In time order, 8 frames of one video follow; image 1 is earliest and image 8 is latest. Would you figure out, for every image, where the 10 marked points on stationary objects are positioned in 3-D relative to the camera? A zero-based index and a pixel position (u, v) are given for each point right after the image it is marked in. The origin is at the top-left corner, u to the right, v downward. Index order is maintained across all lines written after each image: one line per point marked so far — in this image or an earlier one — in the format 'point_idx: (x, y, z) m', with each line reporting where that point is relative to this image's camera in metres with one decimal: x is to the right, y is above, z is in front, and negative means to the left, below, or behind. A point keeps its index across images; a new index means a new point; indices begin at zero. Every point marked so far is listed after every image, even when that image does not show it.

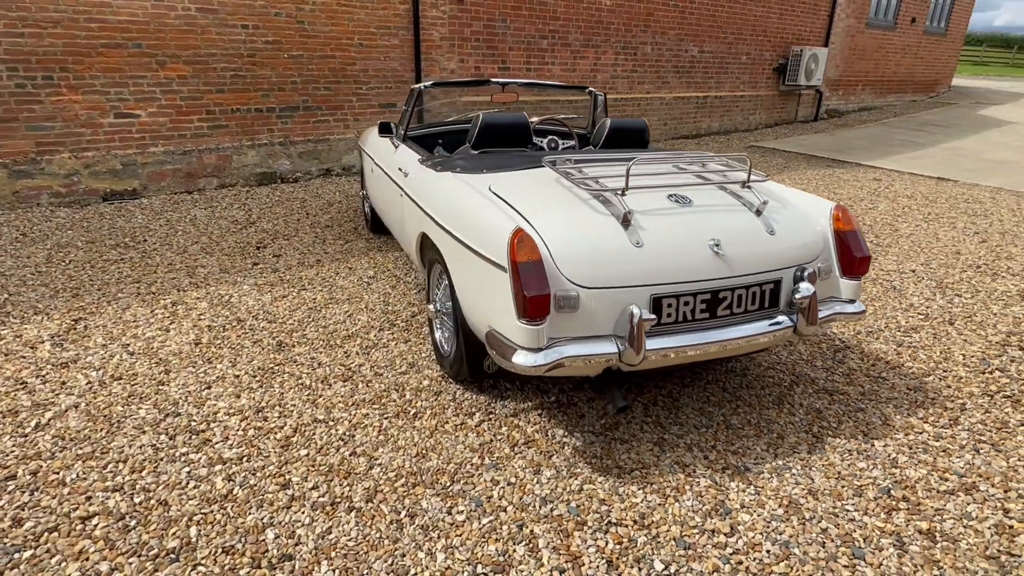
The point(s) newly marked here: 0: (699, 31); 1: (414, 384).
0: (+3.6, +5.0, +11.4) m
1: (-0.5, -0.5, +3.0) m
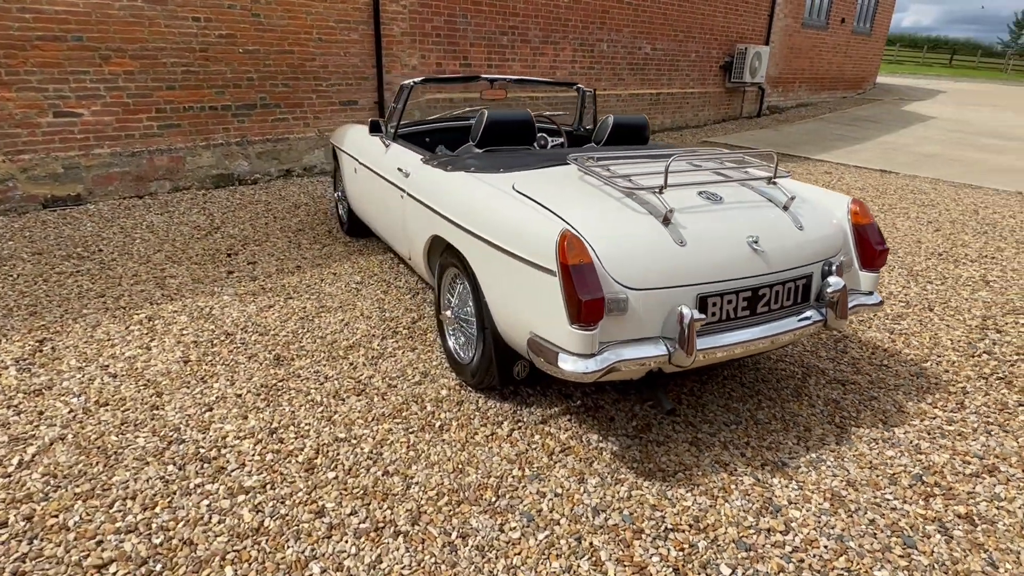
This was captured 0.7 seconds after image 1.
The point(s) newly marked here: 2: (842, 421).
0: (+2.7, +5.1, +11.5) m
1: (-0.4, -0.5, +2.8) m
2: (+1.6, -0.6, +2.8) m
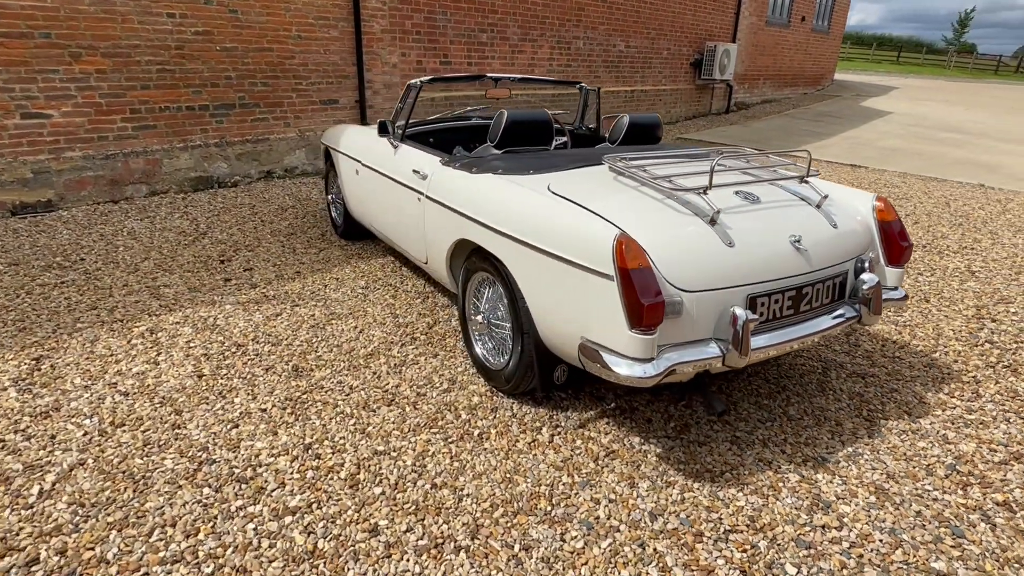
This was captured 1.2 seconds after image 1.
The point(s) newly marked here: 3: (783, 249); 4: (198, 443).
0: (+2.3, +5.2, +11.6) m
1: (-0.2, -0.5, +2.8) m
2: (+1.7, -0.6, +2.8) m
3: (+1.1, +0.1, +2.3) m
4: (-1.3, -0.6, +2.4) m
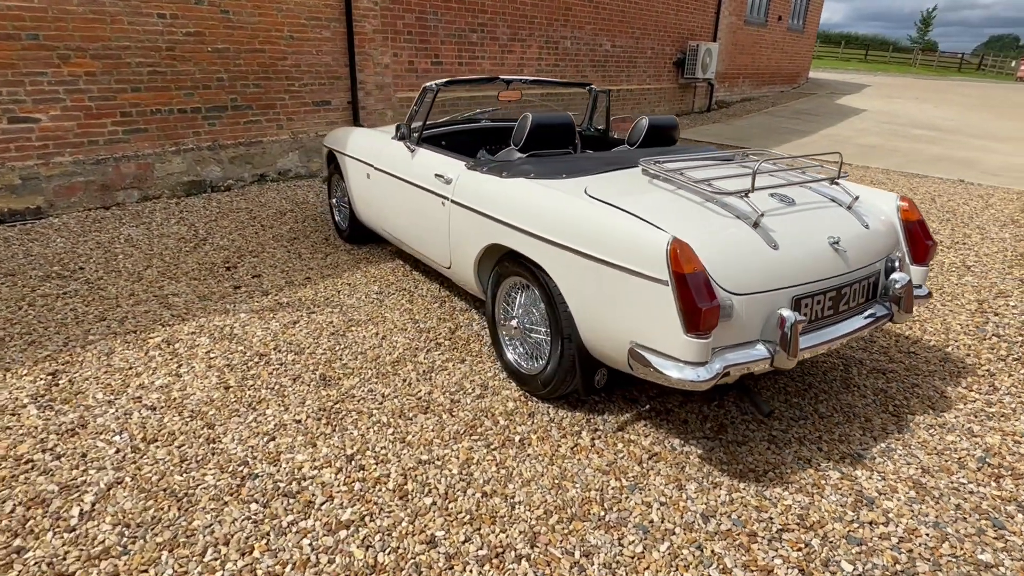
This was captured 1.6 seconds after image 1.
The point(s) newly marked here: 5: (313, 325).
0: (+2.0, +5.2, +11.7) m
1: (-0.1, -0.6, +2.8) m
2: (+1.9, -0.6, +2.9) m
3: (+1.2, +0.1, +2.3) m
4: (-1.1, -0.7, +2.4) m
5: (-1.2, -0.2, +3.5) m
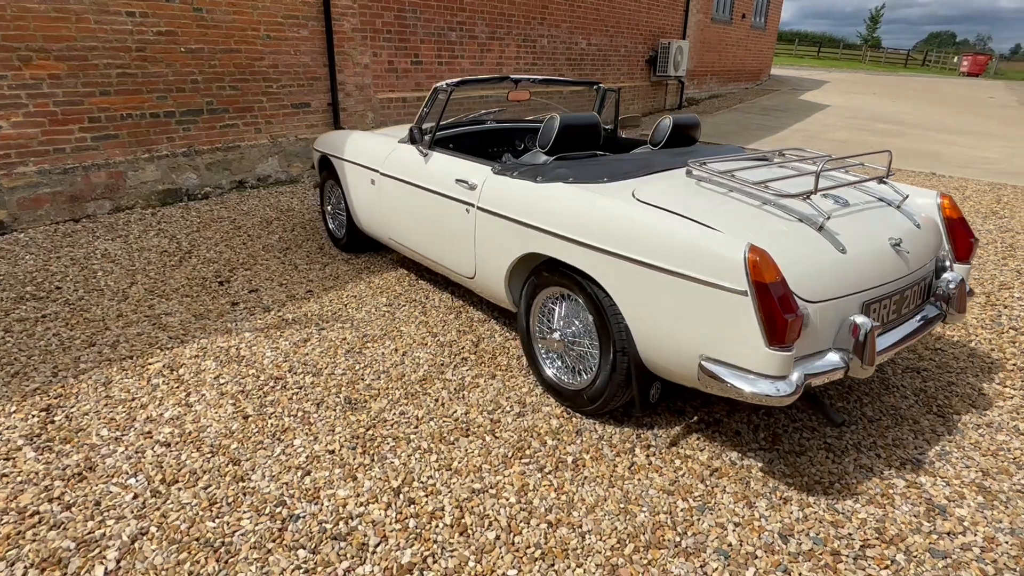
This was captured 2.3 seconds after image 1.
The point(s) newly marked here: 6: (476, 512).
0: (+1.5, +5.2, +11.6) m
1: (+0.1, -0.6, +2.6) m
2: (+2.1, -0.6, +2.8) m
3: (+1.4, +0.1, +2.2) m
4: (-0.9, -0.8, +2.1) m
5: (-1.0, -0.3, +3.3) m
6: (-0.1, -0.8, +2.1) m
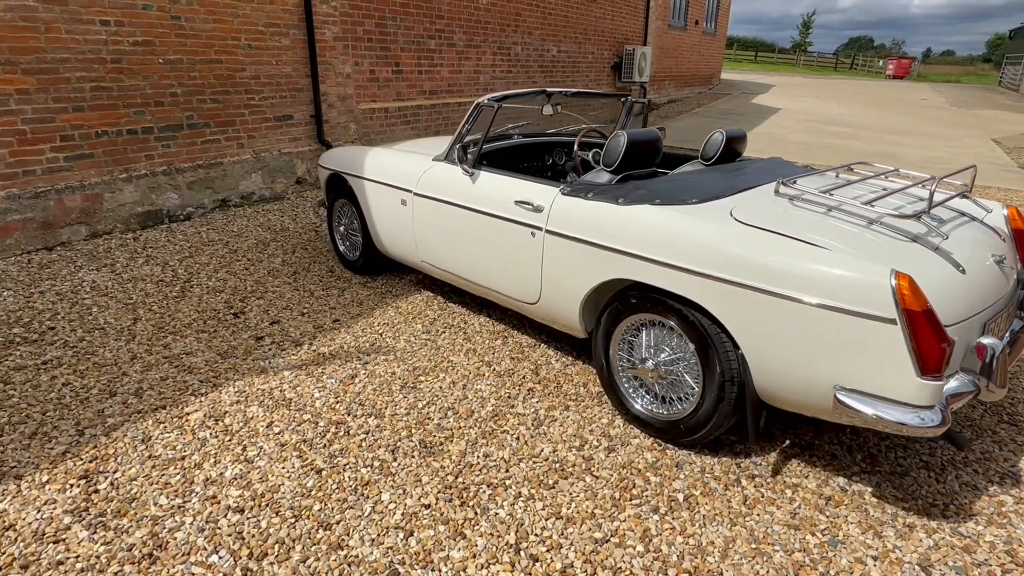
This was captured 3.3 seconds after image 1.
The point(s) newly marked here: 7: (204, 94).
0: (+0.9, +5.1, +11.6) m
1: (+0.5, -0.7, +2.5) m
2: (+2.4, -0.6, +2.9) m
3: (+1.8, +0.1, +2.2) m
4: (-0.4, -0.9, +1.9) m
5: (-0.7, -0.5, +3.1) m
6: (+0.3, -0.9, +2.0) m
7: (-3.1, +1.9, +5.8) m
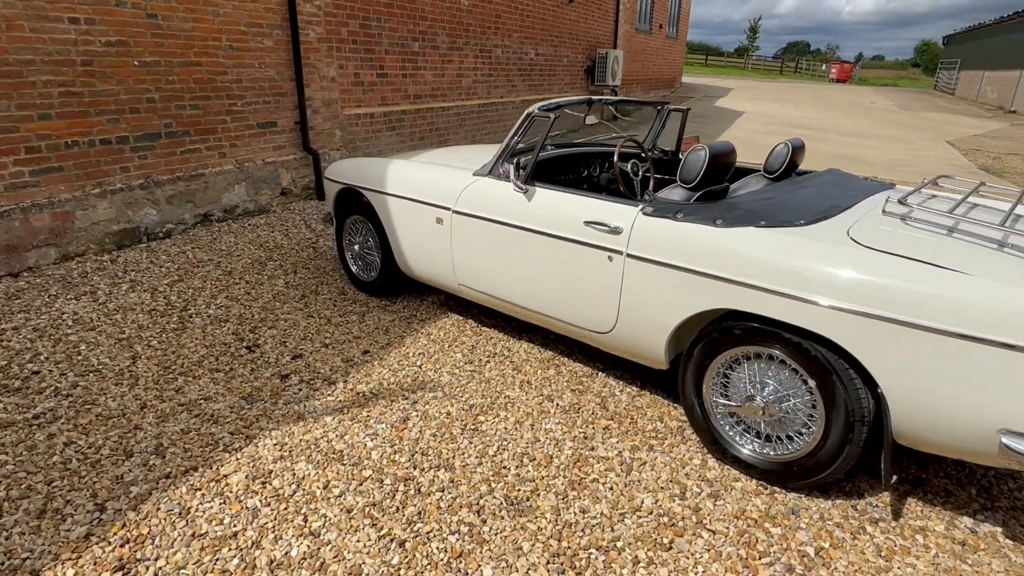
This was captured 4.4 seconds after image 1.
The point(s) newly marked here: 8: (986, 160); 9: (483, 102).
0: (+0.4, +4.9, +11.4) m
1: (+0.9, -0.8, +2.3) m
2: (+2.8, -0.7, +2.8) m
3: (+2.2, 0.0, +2.1) m
4: (0.0, -1.1, +1.6) m
5: (-0.4, -0.6, +2.7) m
6: (+0.7, -1.1, +1.7) m
7: (-3.0, +1.7, +5.3) m
8: (+10.6, +2.9, +13.1) m
9: (-0.5, +3.2, +10.0) m
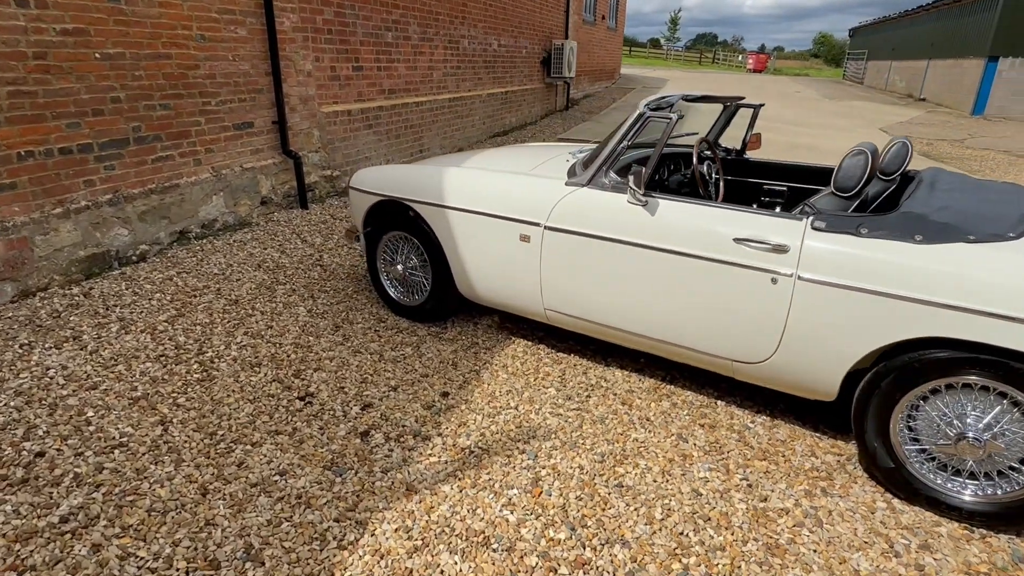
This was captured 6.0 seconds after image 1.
0: (-0.3, +4.9, +10.9) m
1: (+1.6, -0.9, +2.0) m
2: (+3.4, -0.7, +2.8) m
3: (+2.8, 0.0, +2.0) m
4: (+0.8, -1.2, +1.3) m
5: (+0.2, -0.8, +2.3) m
6: (+1.5, -1.1, +1.5) m
7: (-2.8, +1.5, +4.5) m
8: (+9.7, +3.4, +13.9) m
9: (-0.9, +3.1, +9.5) m
